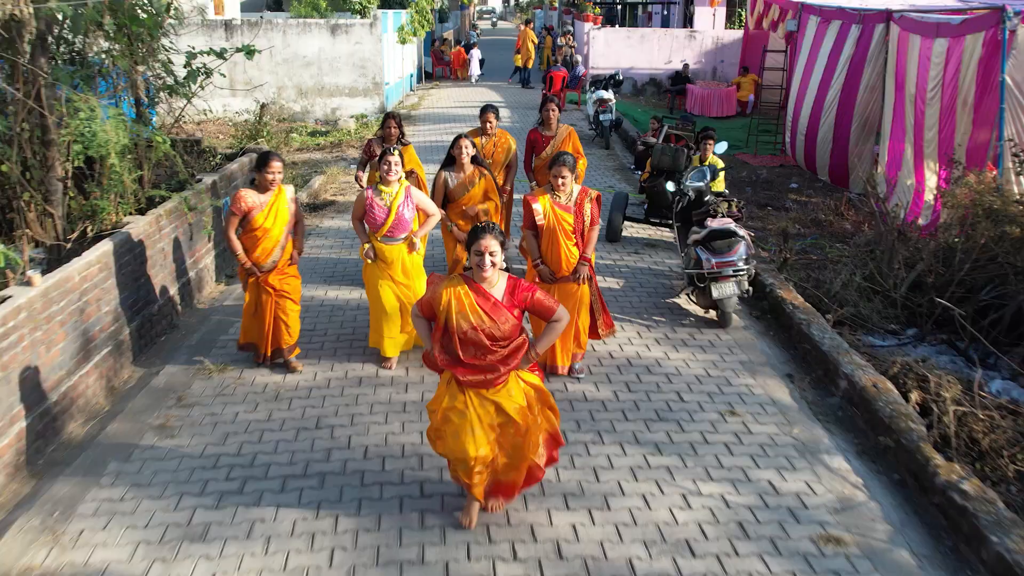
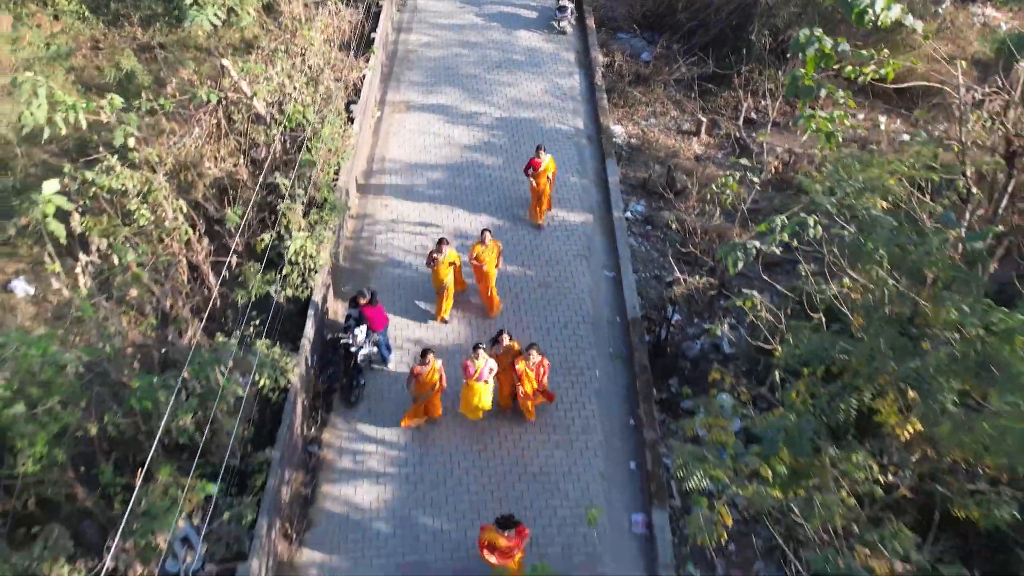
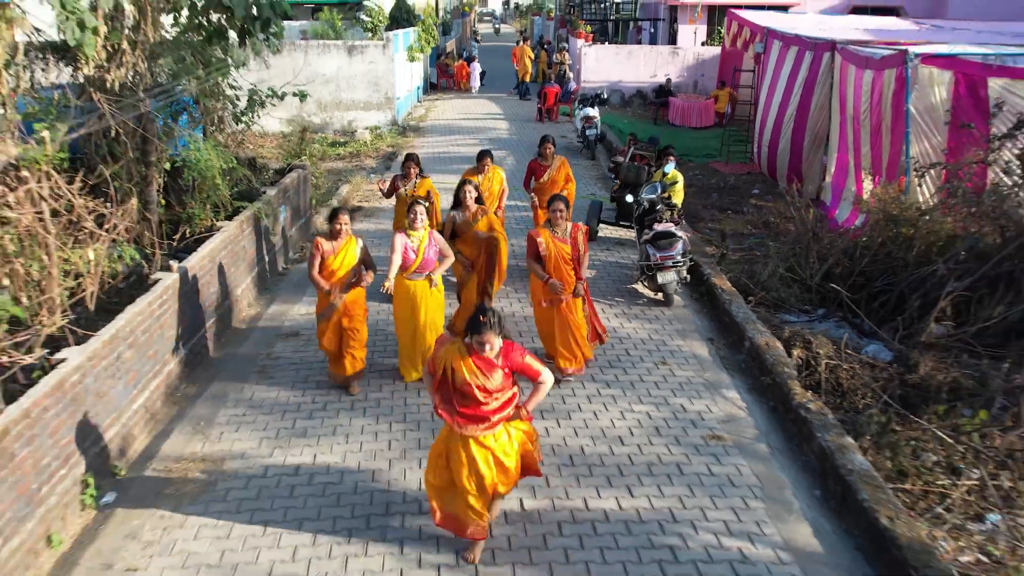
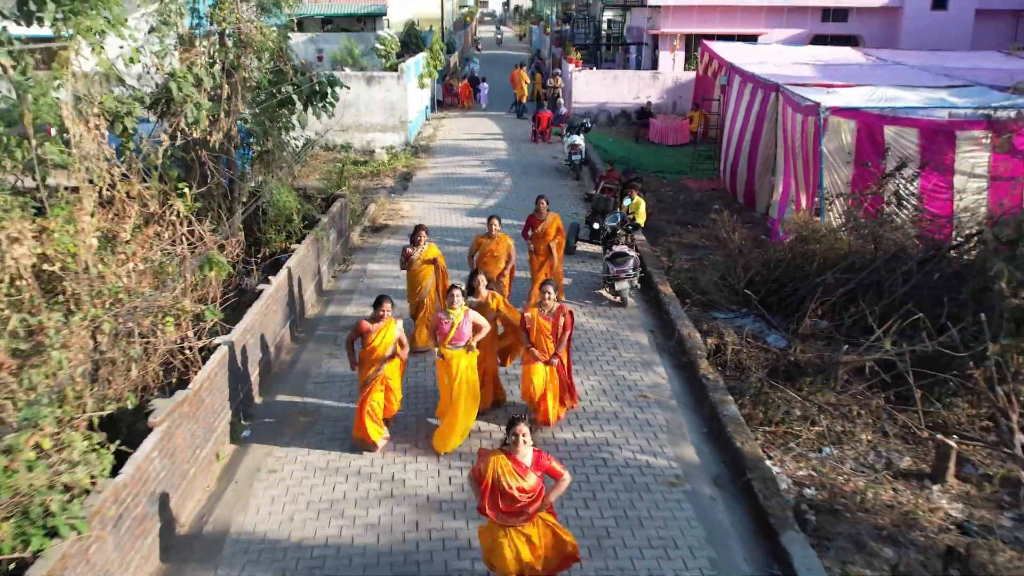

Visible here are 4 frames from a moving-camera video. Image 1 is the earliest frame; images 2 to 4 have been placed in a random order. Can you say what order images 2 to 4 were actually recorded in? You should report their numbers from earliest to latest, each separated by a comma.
3, 4, 2
